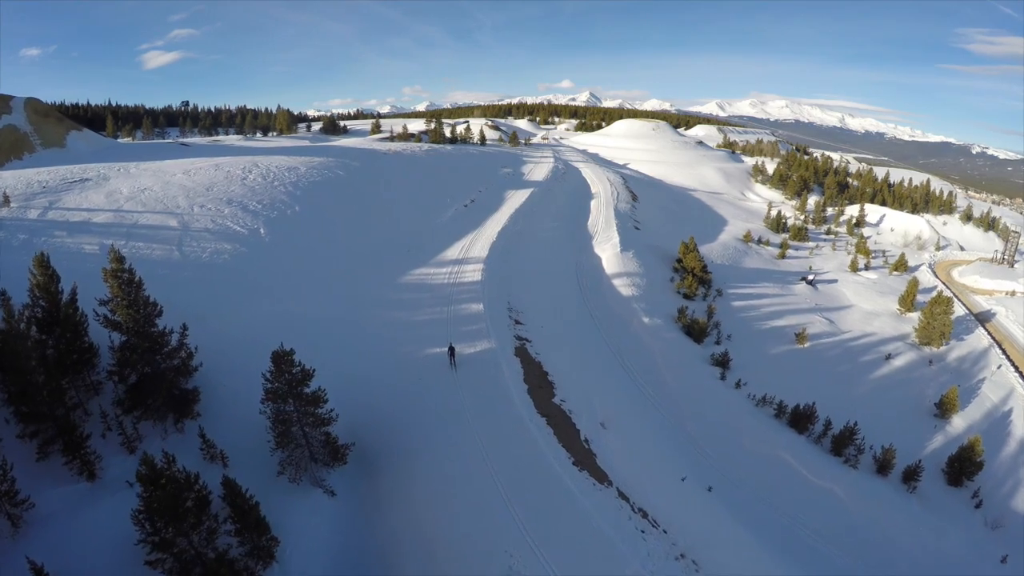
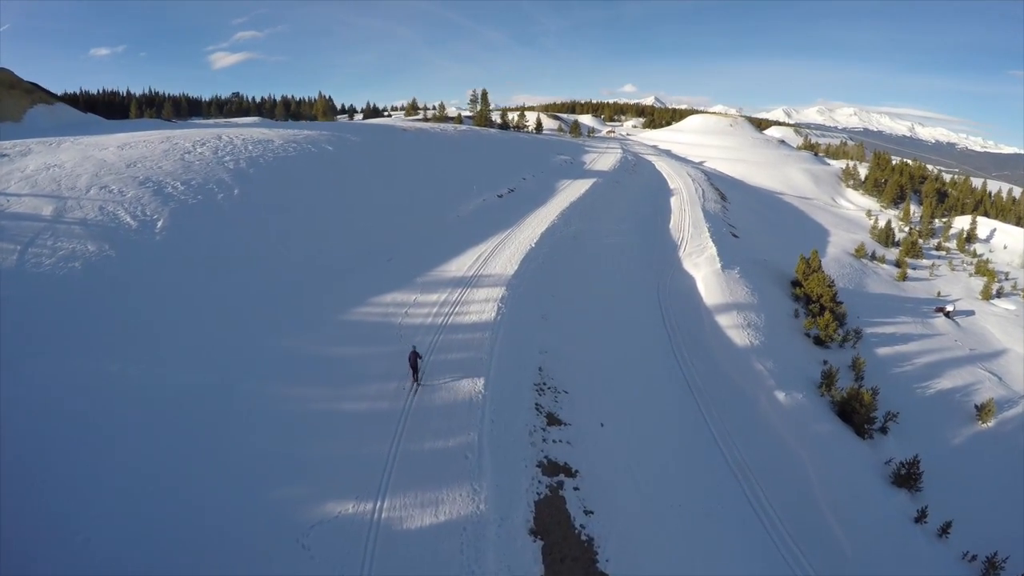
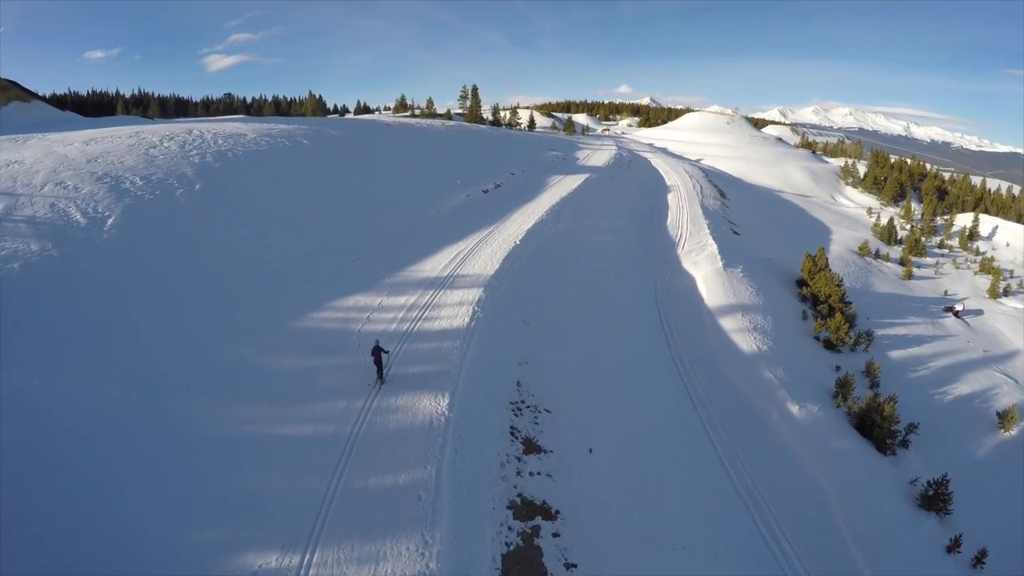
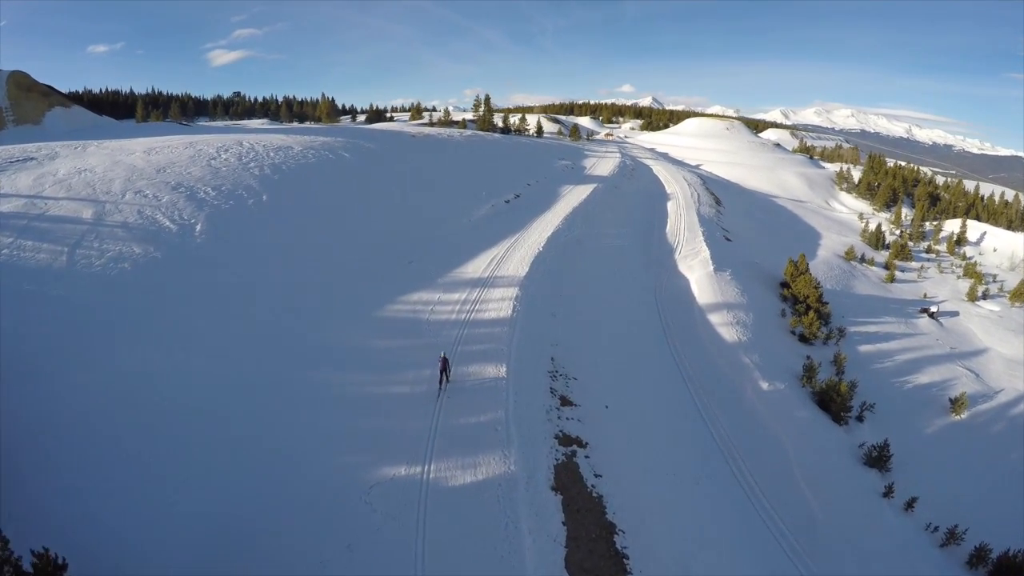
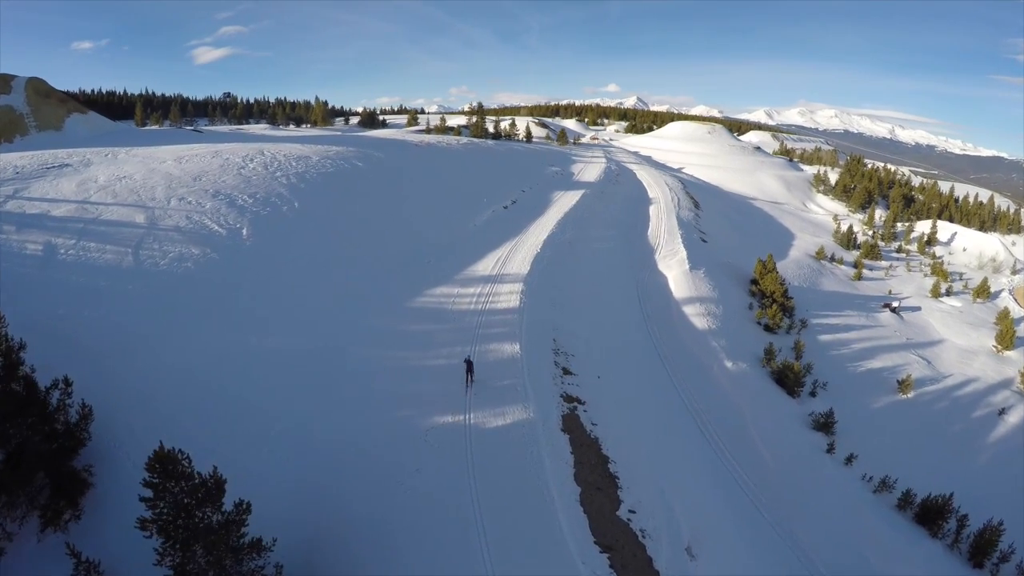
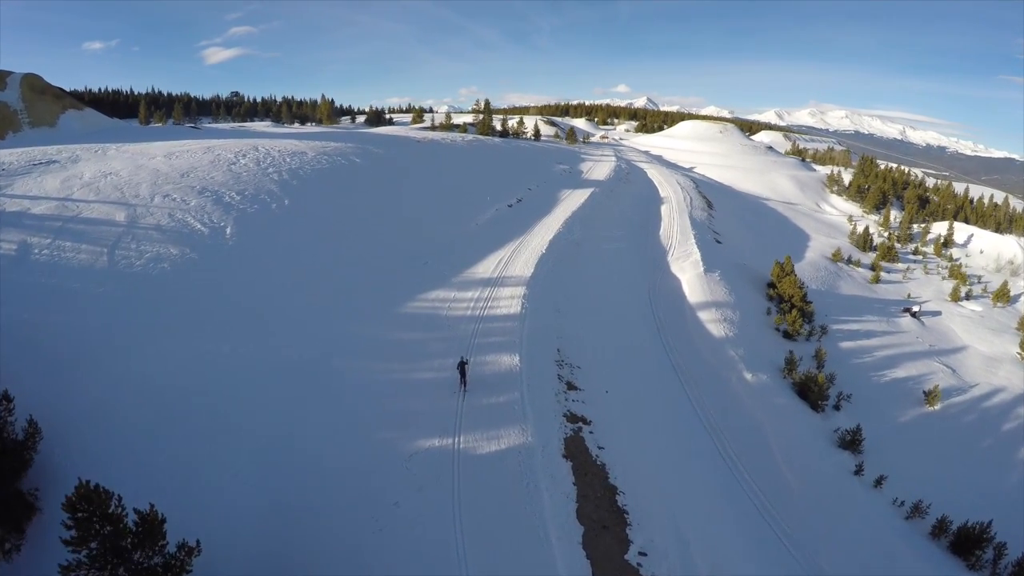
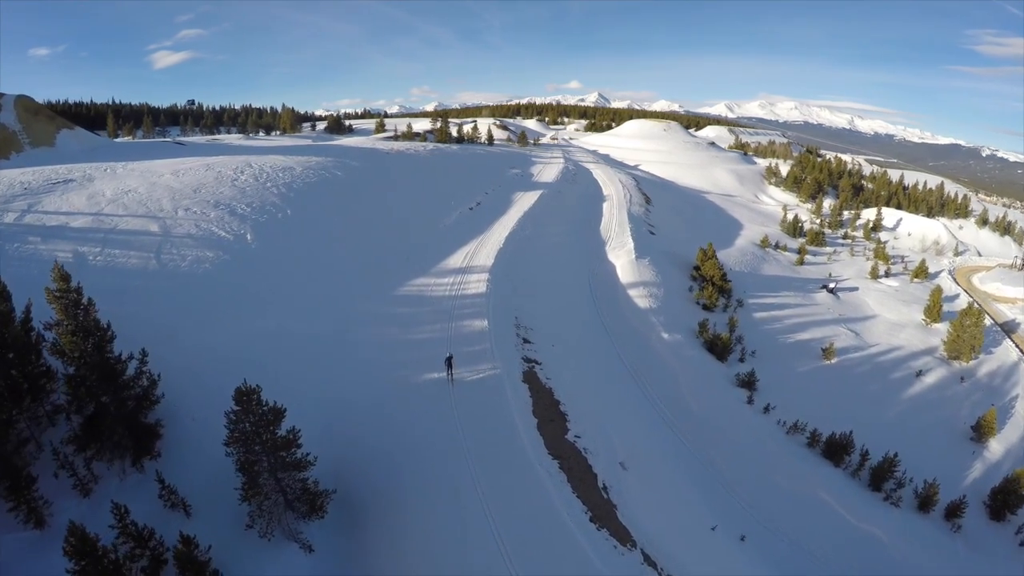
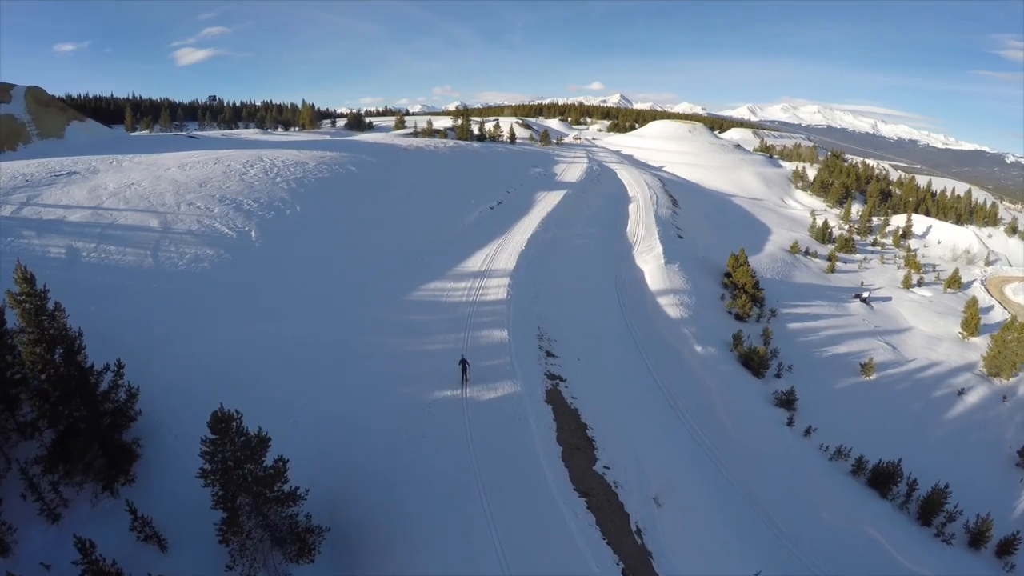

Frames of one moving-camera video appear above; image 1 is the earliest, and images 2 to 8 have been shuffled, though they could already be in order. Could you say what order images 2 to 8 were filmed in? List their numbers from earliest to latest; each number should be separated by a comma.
7, 8, 5, 6, 4, 2, 3
